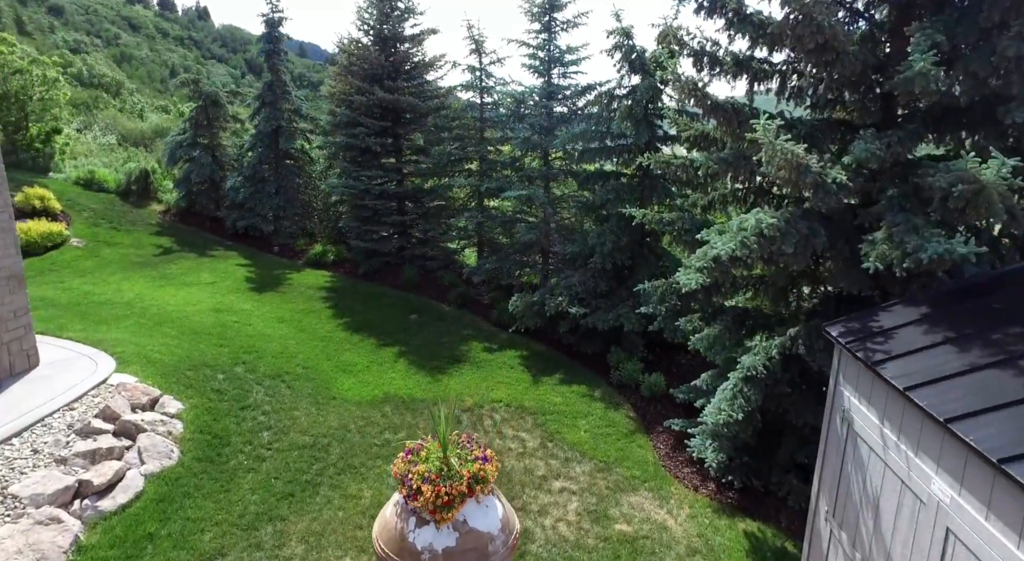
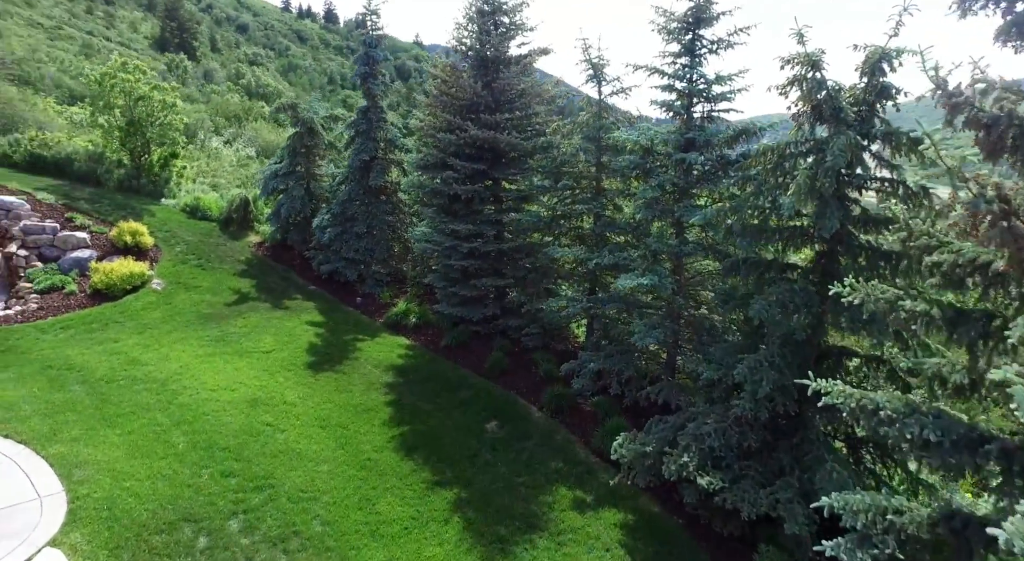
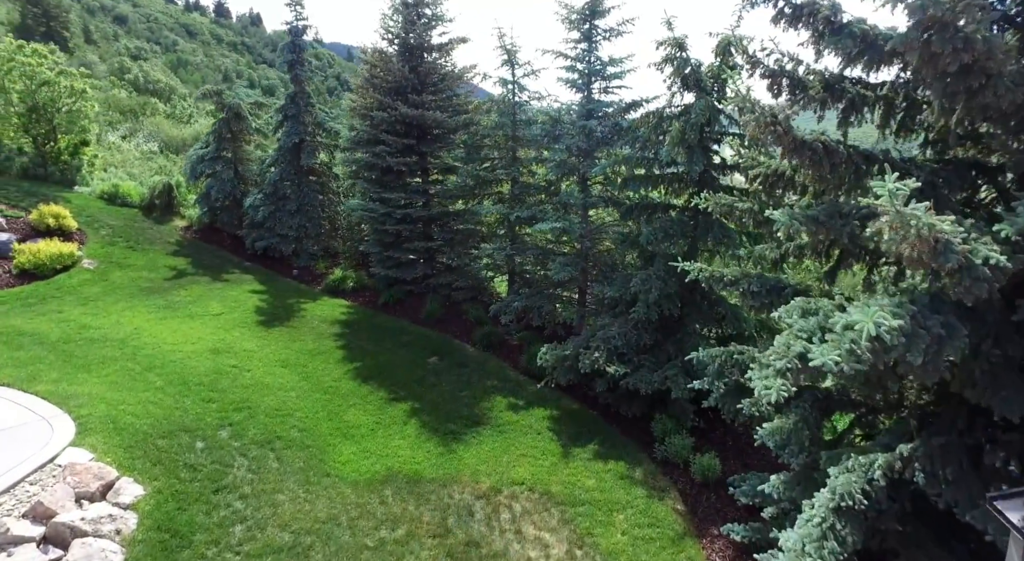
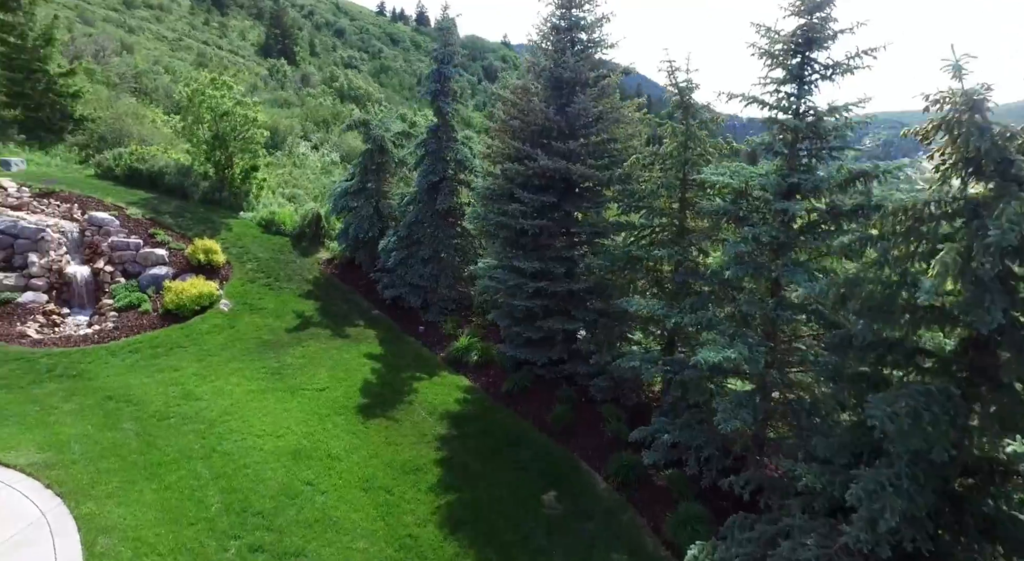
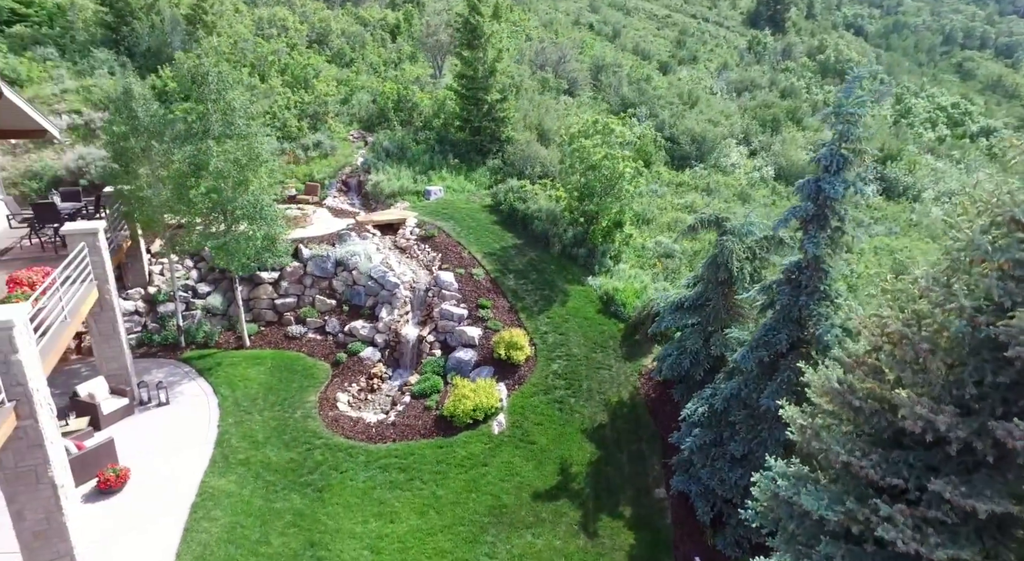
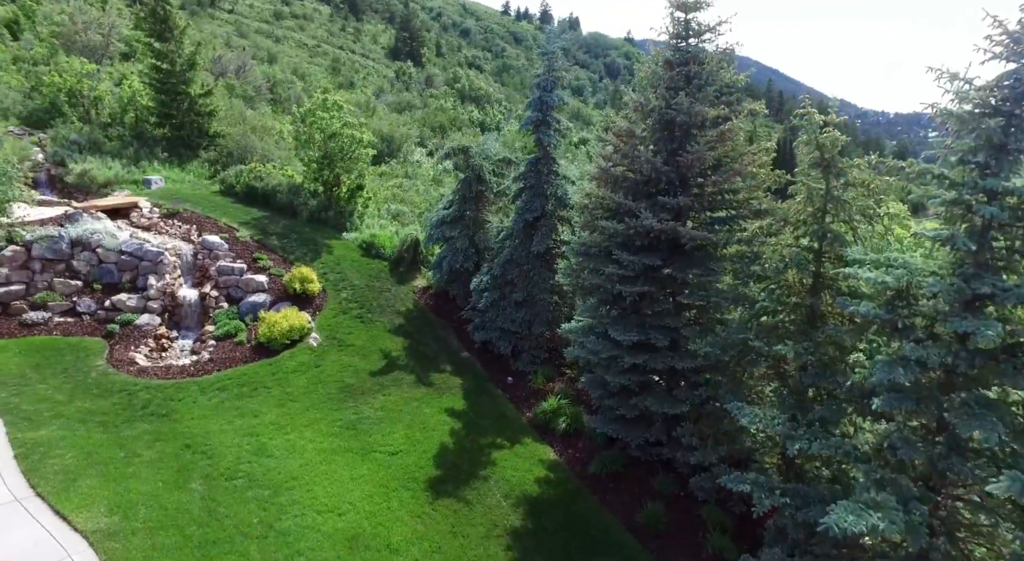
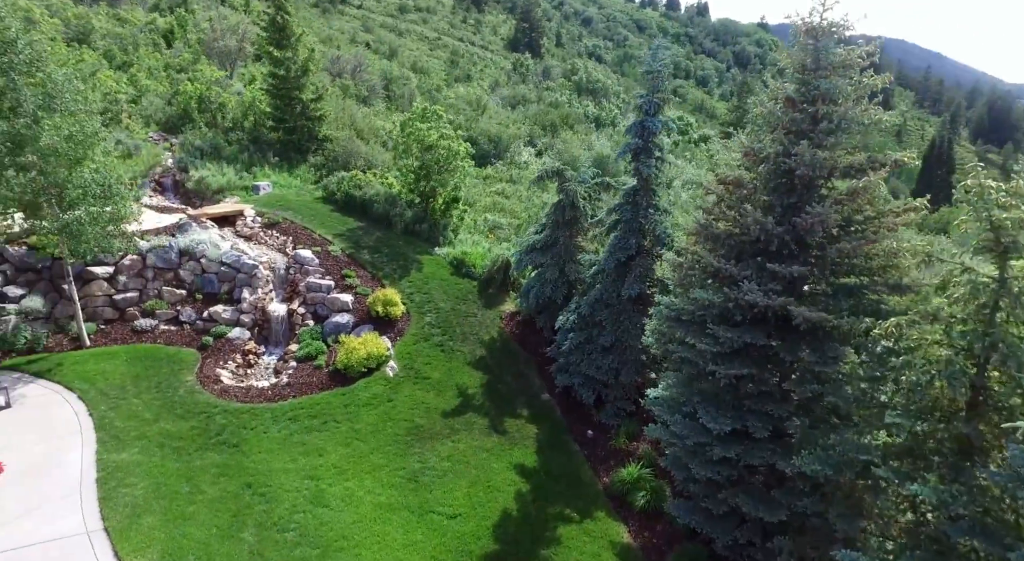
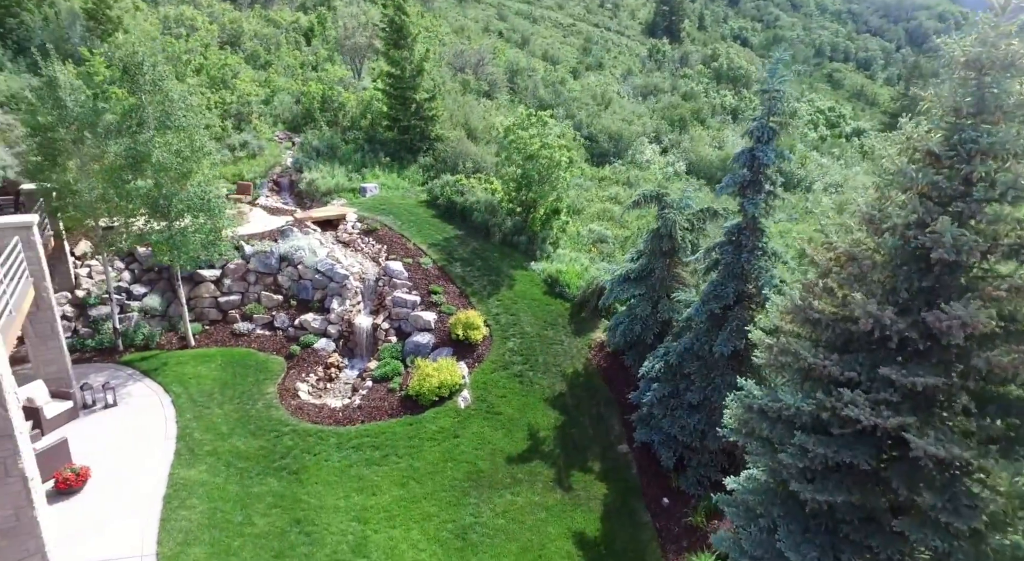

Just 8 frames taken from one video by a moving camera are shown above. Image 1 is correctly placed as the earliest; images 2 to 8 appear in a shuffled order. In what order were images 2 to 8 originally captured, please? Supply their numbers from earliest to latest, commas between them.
3, 2, 4, 6, 7, 8, 5
